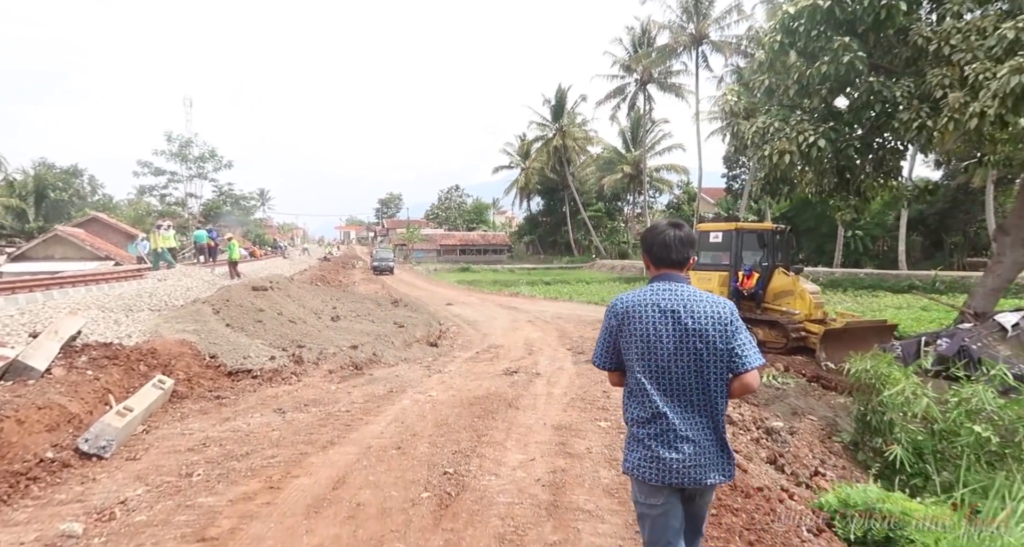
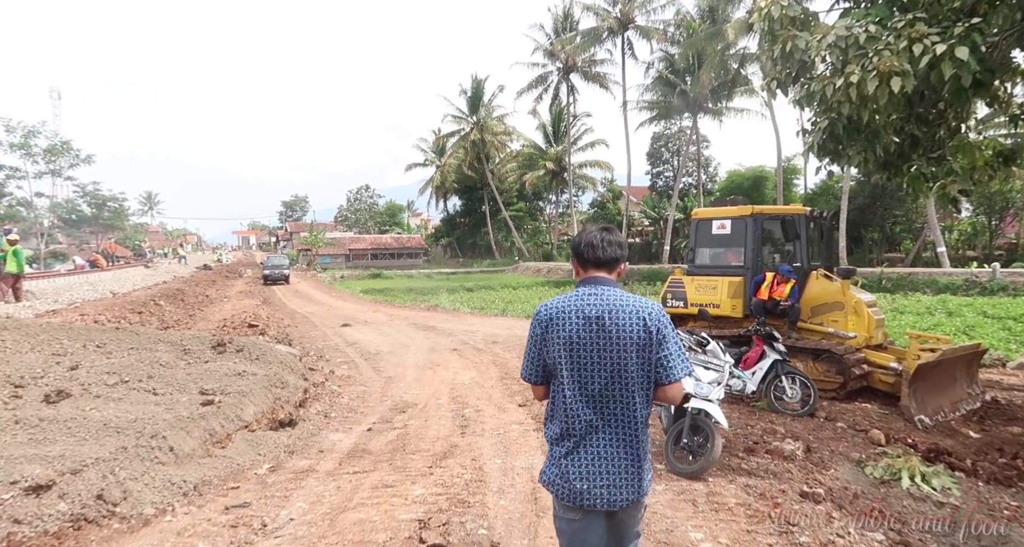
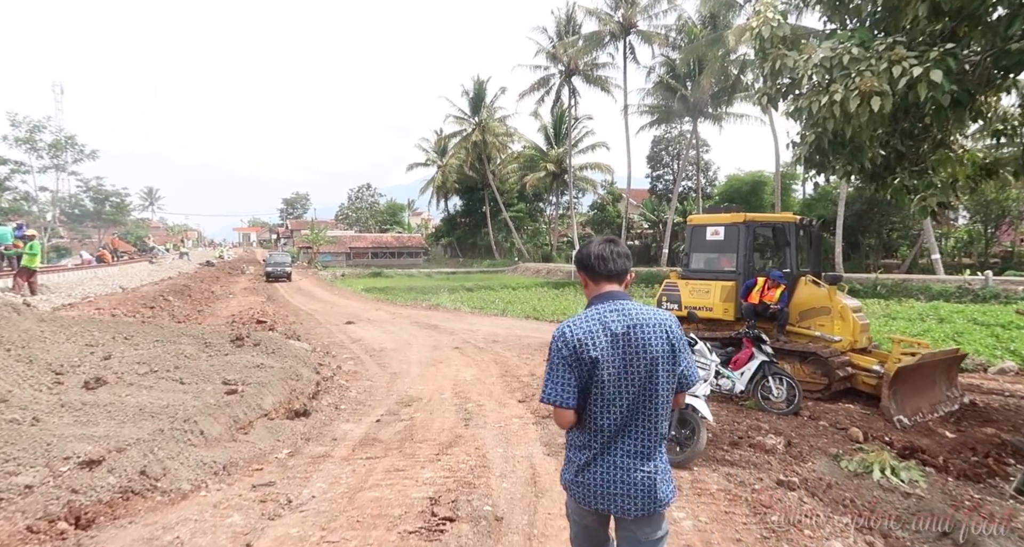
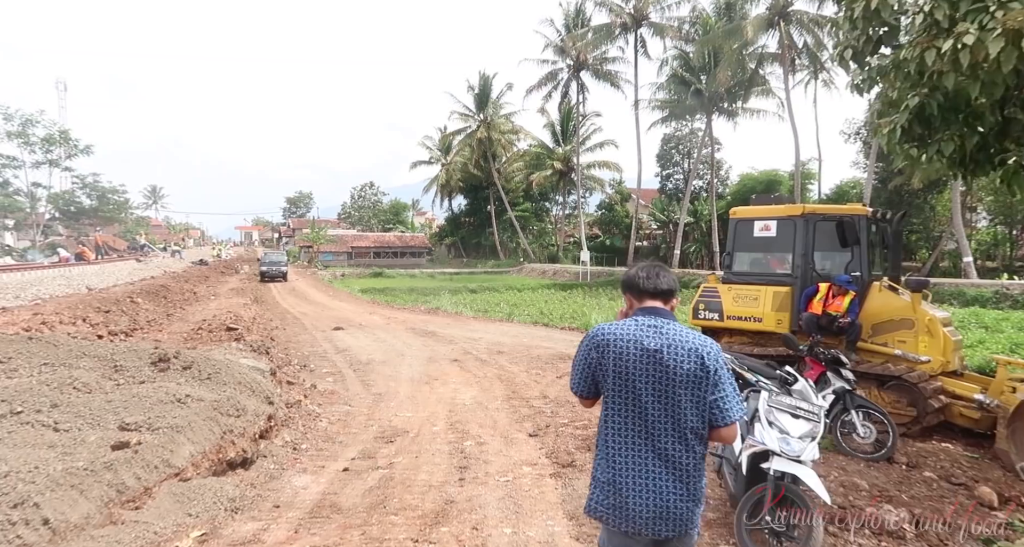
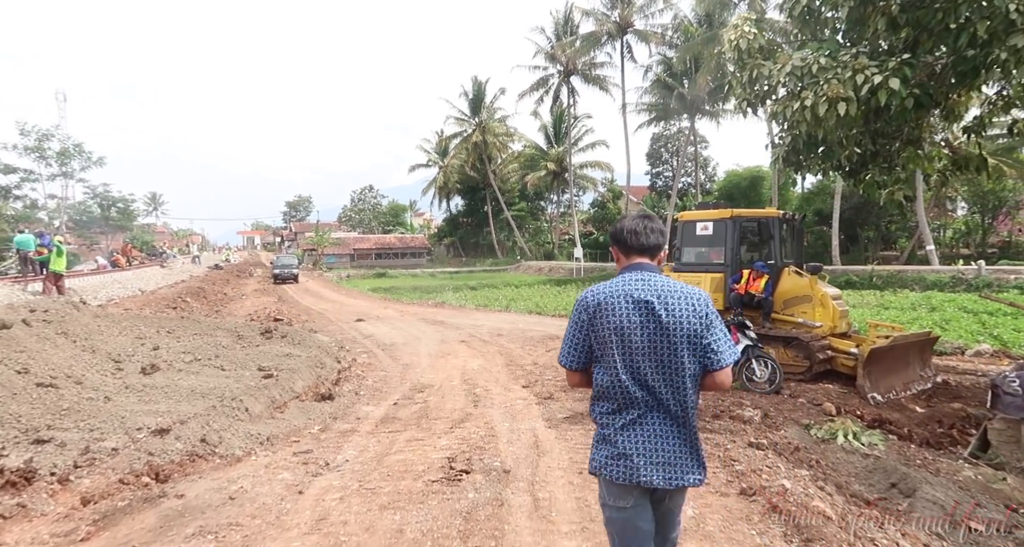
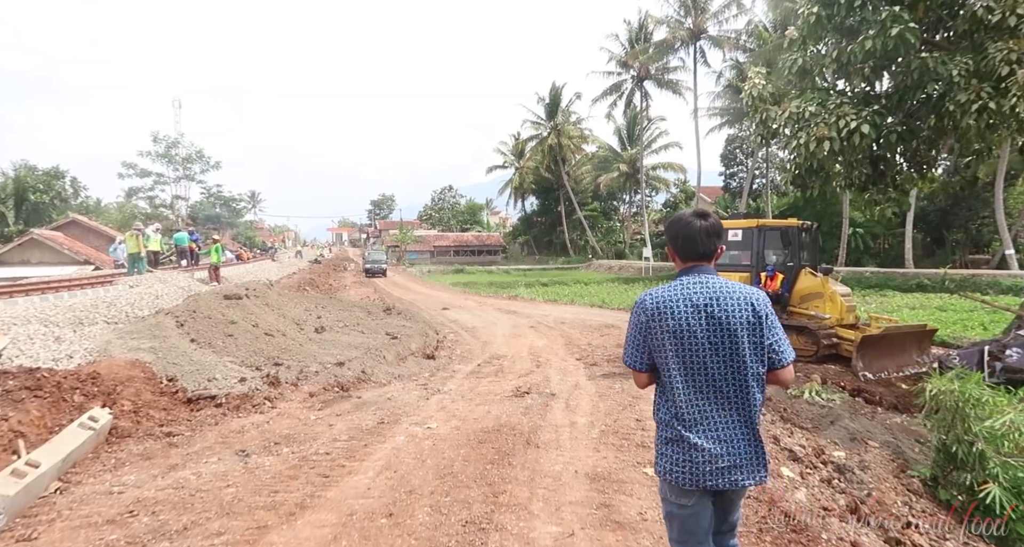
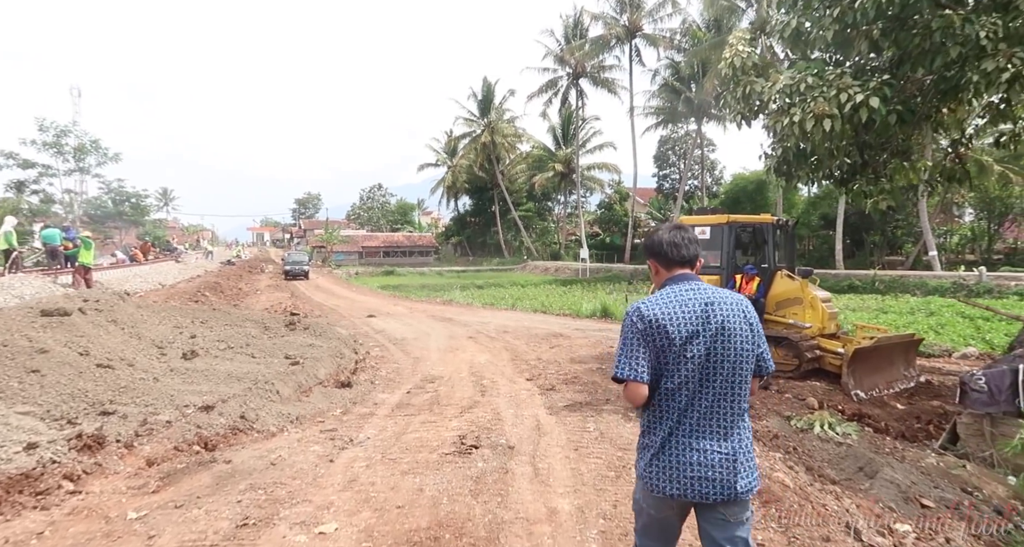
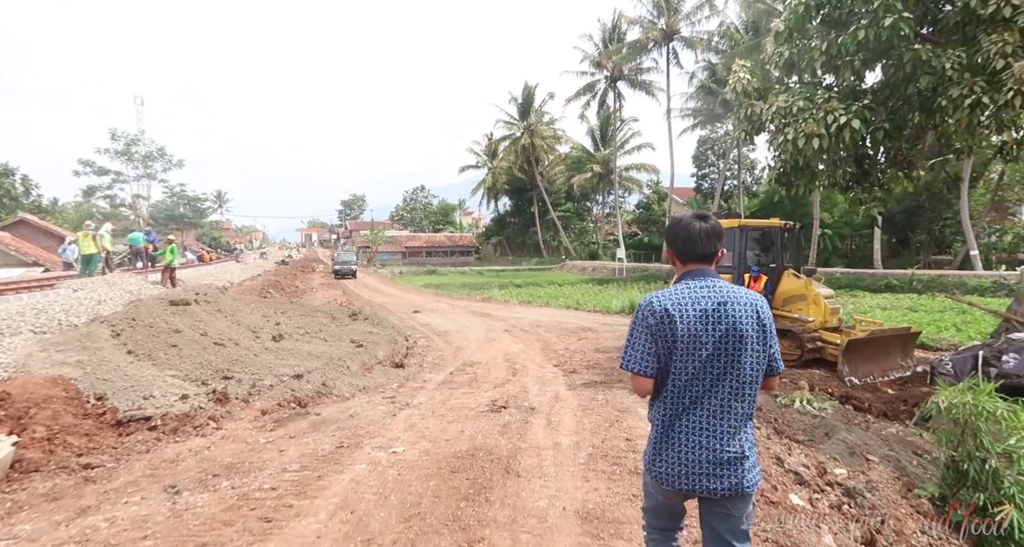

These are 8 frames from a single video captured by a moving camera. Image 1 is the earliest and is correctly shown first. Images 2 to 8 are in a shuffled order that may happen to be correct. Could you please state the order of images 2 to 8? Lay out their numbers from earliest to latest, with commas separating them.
6, 8, 7, 5, 3, 2, 4
